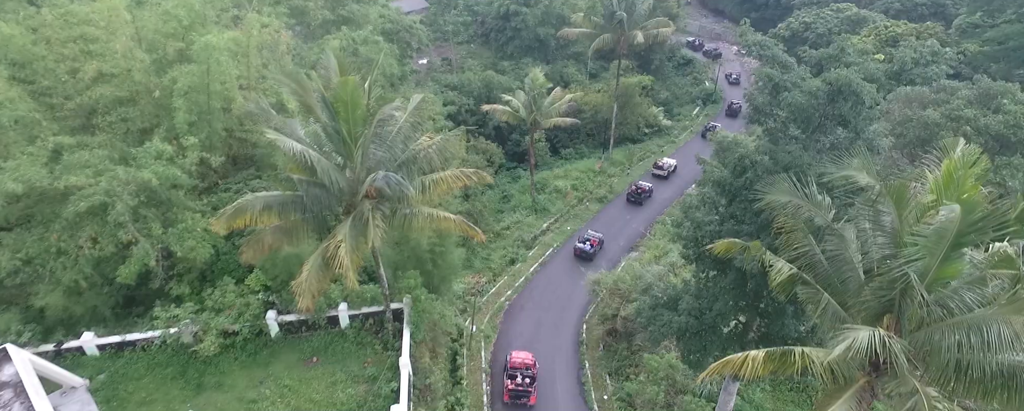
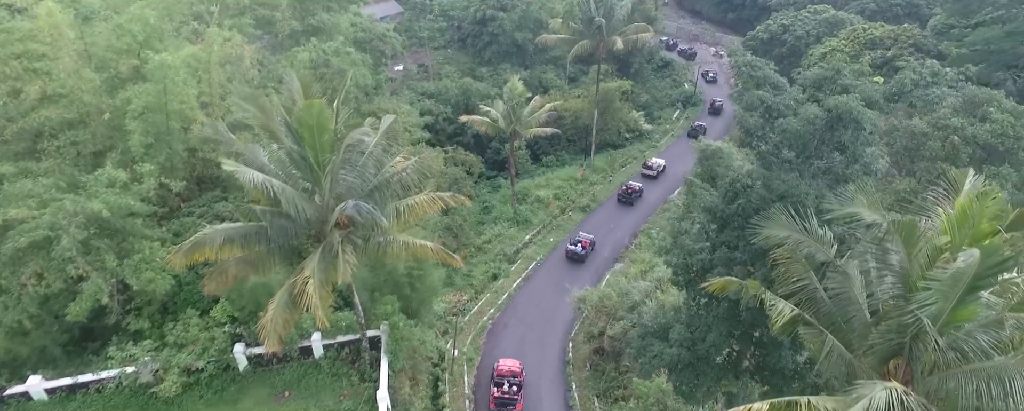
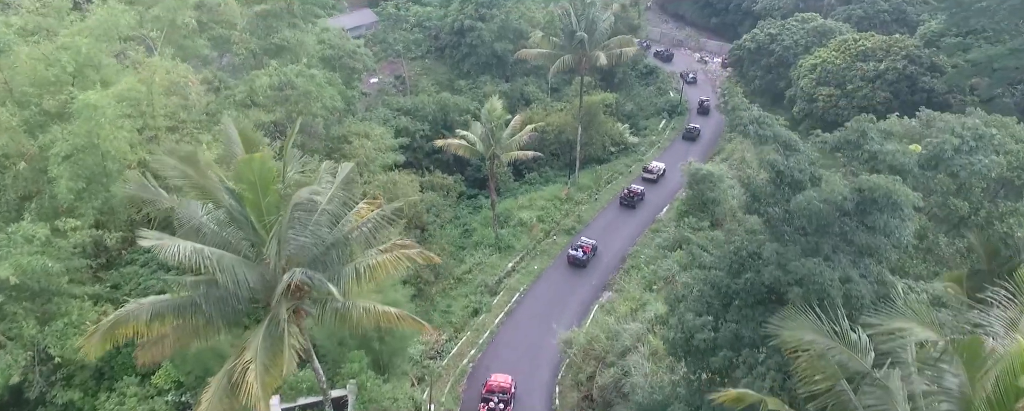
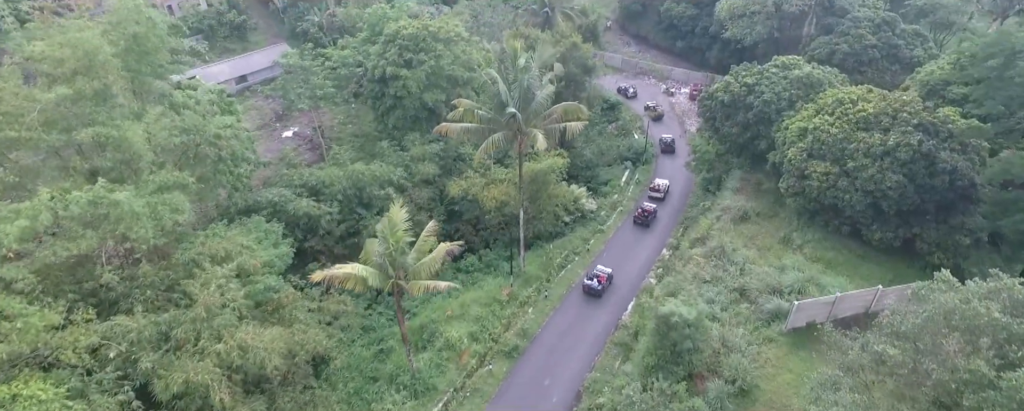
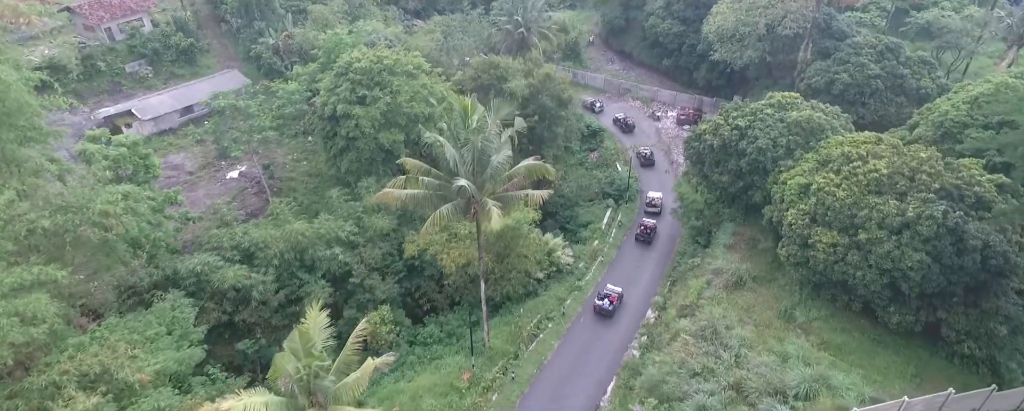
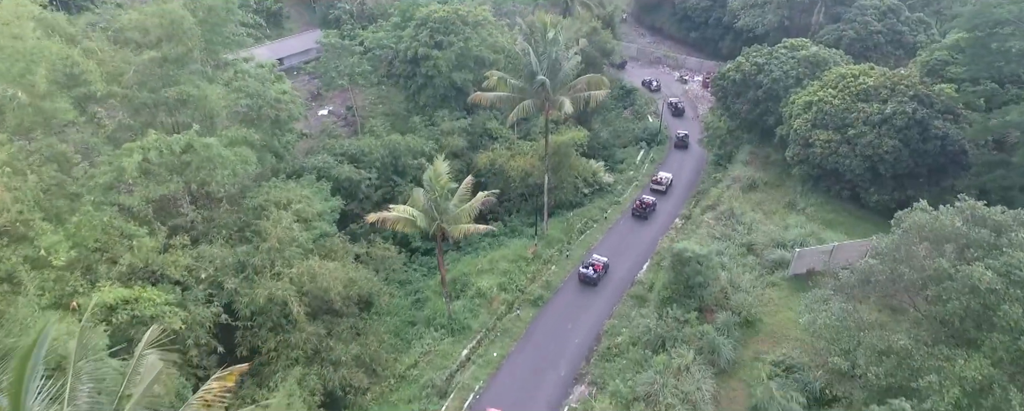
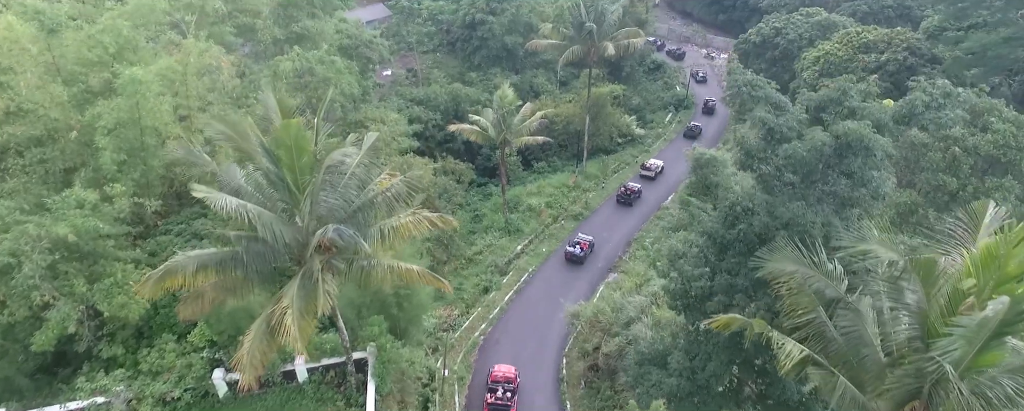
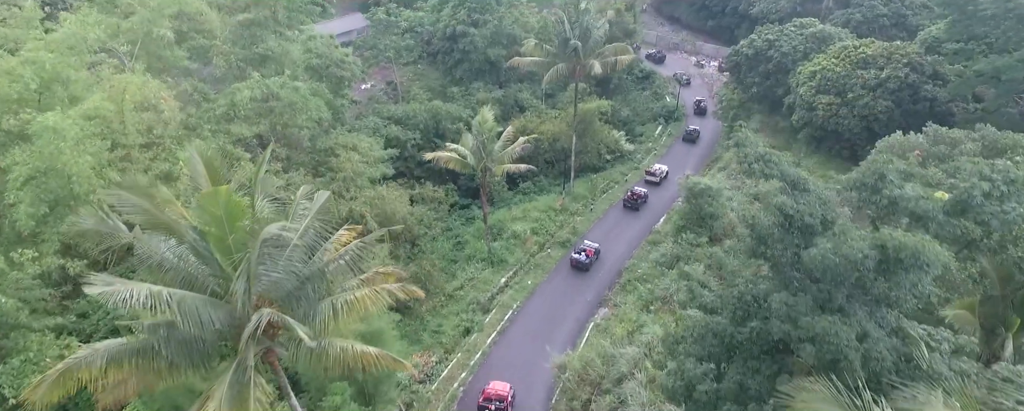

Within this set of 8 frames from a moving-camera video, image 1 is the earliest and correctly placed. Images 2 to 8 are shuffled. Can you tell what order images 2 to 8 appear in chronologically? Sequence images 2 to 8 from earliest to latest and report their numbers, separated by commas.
2, 7, 3, 8, 6, 4, 5
